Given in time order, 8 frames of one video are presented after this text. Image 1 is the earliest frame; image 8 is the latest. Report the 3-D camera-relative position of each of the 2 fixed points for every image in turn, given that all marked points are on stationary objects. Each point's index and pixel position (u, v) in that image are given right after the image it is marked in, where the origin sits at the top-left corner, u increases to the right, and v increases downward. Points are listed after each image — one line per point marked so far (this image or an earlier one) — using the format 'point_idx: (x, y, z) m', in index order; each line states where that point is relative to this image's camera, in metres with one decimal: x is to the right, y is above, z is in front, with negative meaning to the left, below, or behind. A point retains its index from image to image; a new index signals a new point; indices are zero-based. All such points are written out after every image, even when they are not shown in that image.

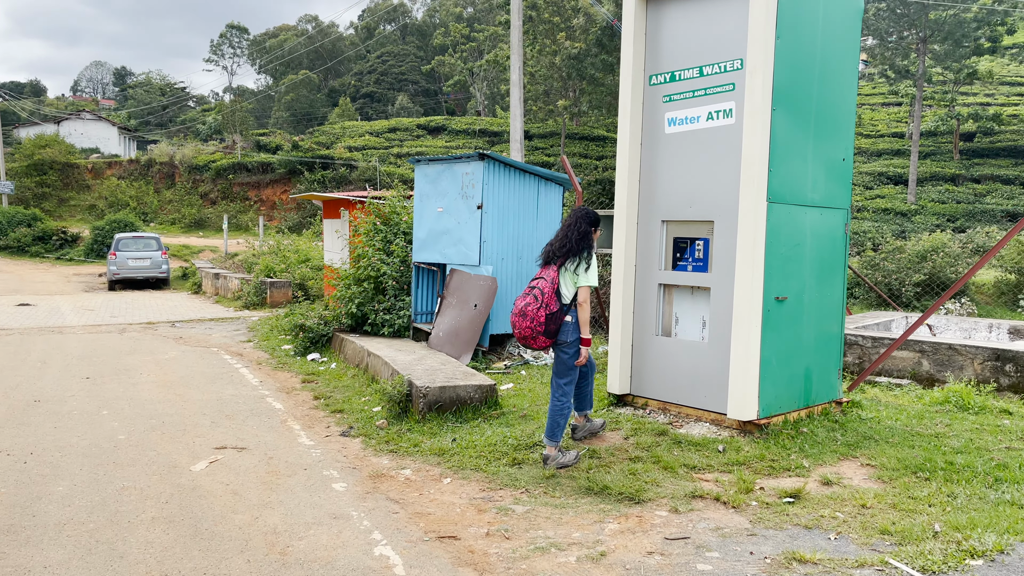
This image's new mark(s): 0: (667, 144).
0: (+1.0, +0.9, +5.2) m
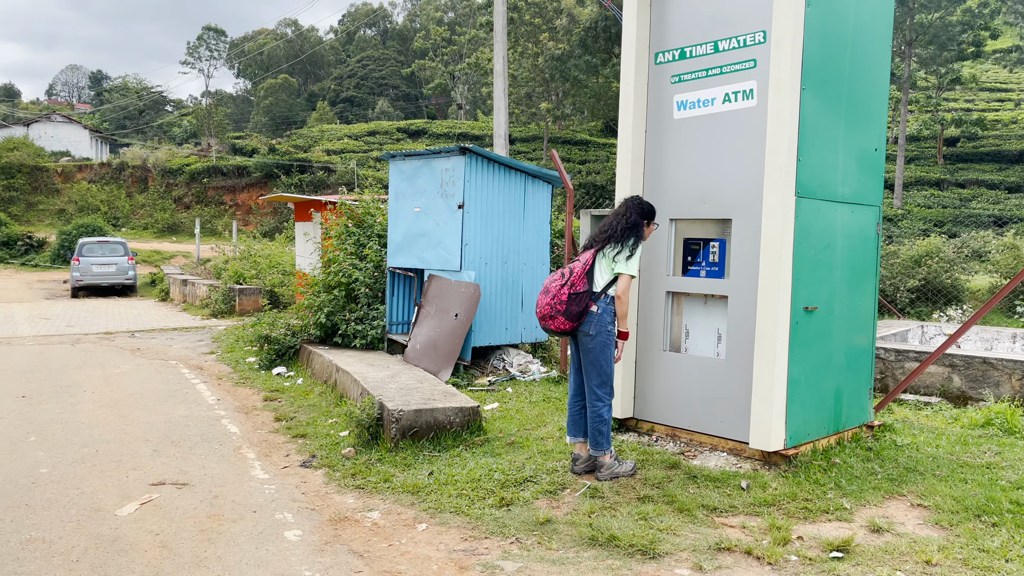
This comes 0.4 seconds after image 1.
0: (+0.9, +0.9, +4.6) m
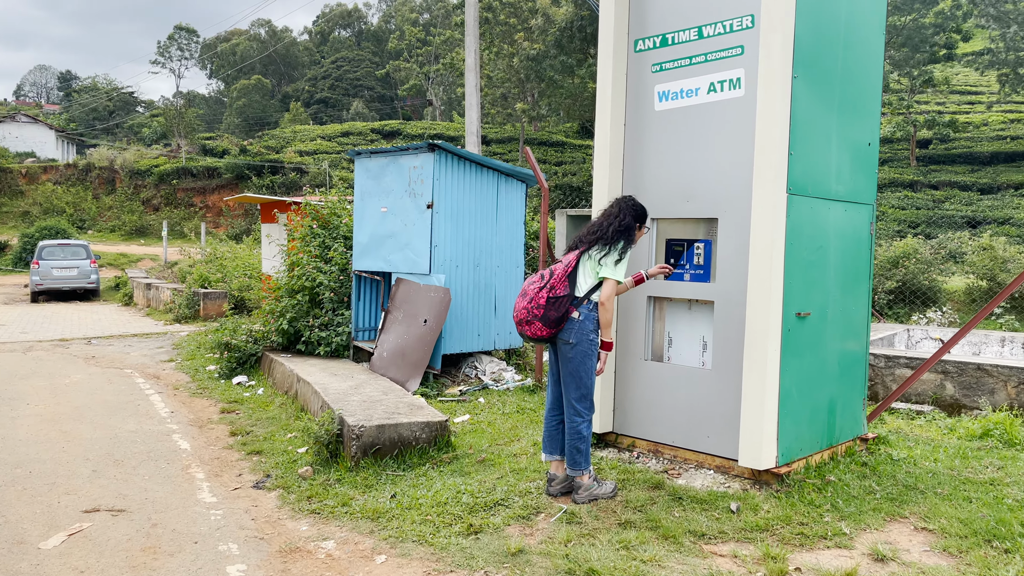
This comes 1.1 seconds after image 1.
0: (+0.8, +0.9, +4.3) m
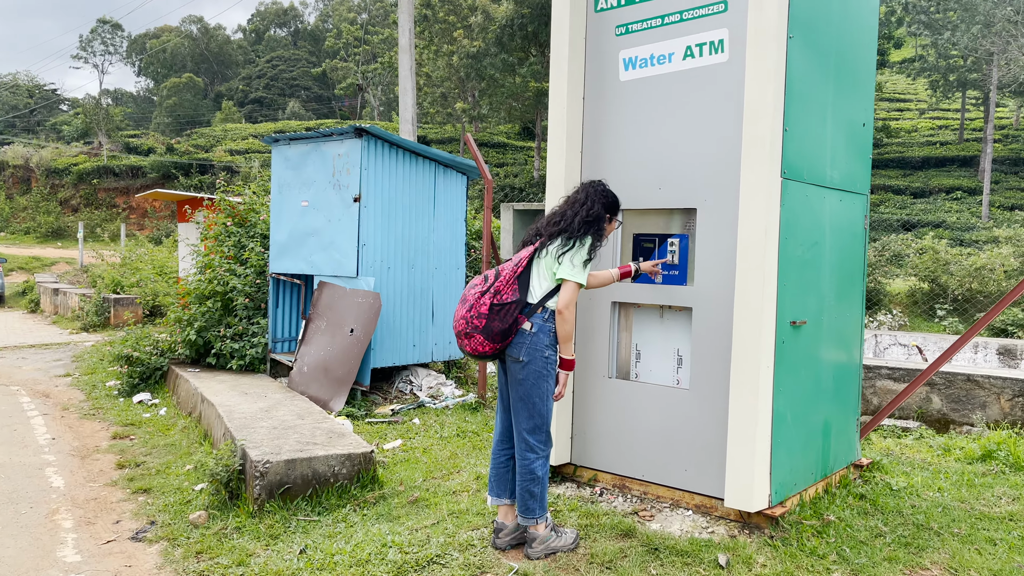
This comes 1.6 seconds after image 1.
0: (+0.5, +0.8, +3.6) m
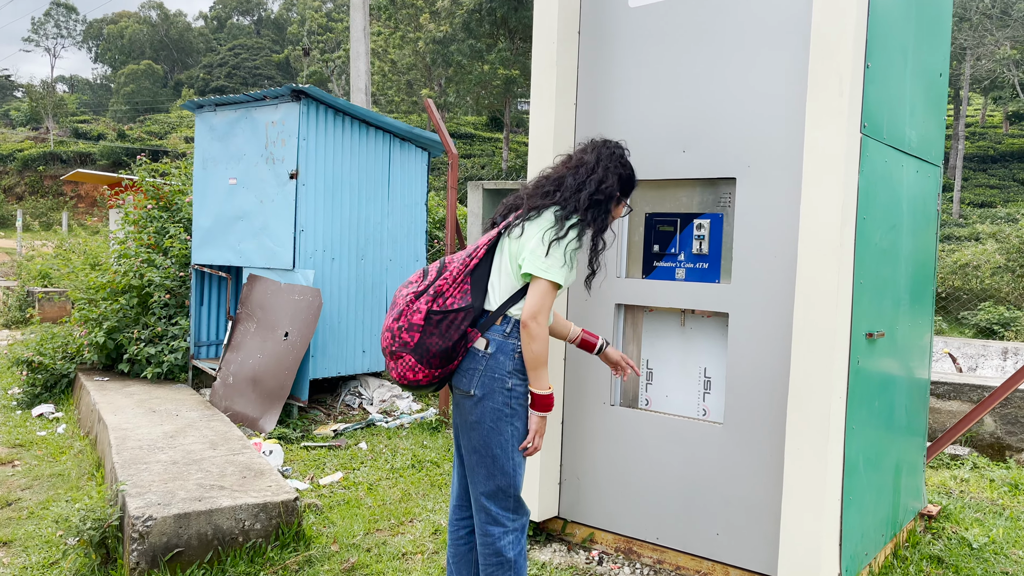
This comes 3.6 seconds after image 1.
0: (+0.4, +0.8, +2.7) m
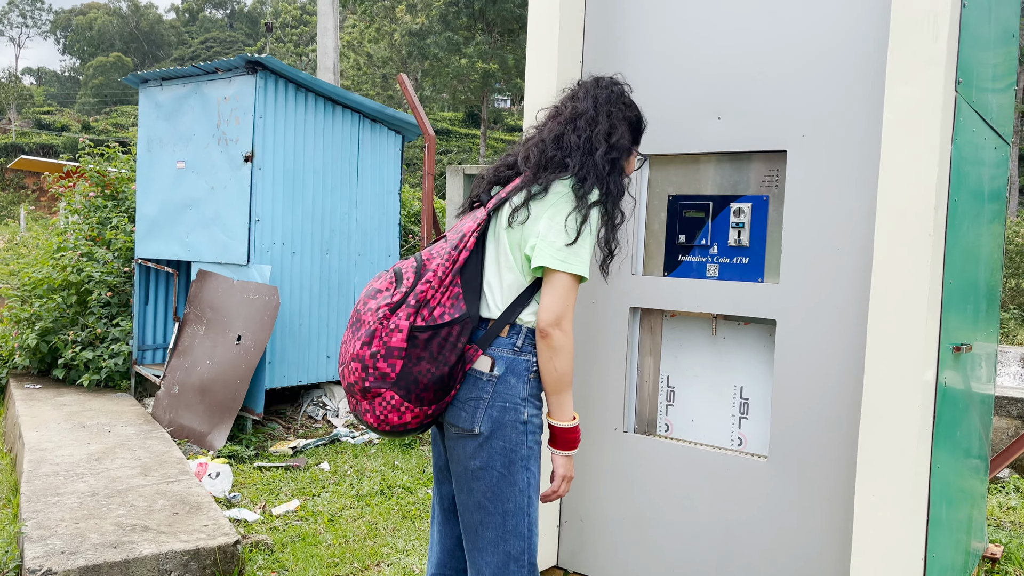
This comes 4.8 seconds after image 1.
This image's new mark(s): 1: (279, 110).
0: (+0.4, +0.8, +2.2) m
1: (-1.2, +0.9, +4.3) m
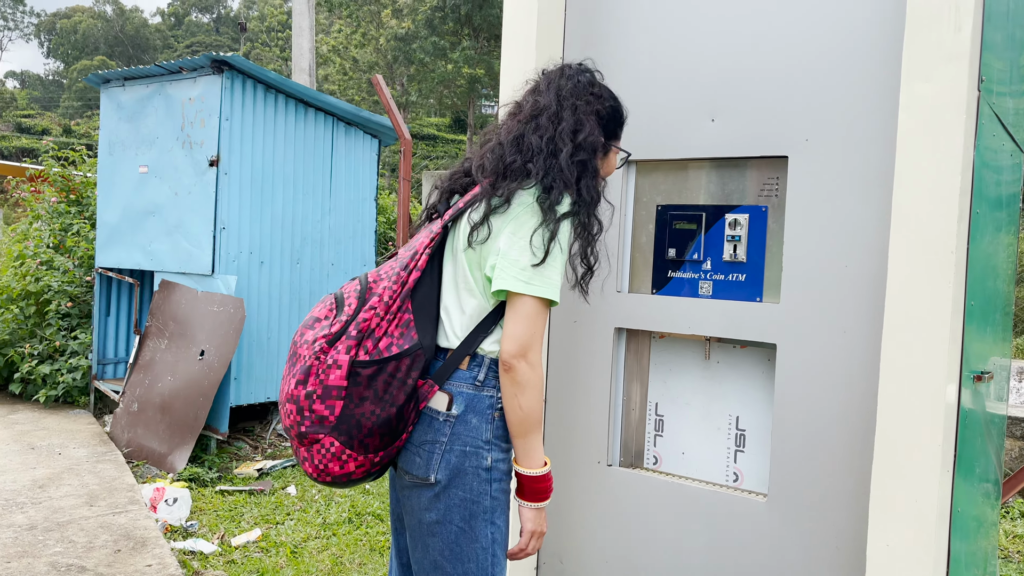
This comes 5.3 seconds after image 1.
0: (+0.3, +0.8, +2.0) m
1: (-1.3, +0.9, +4.1) m
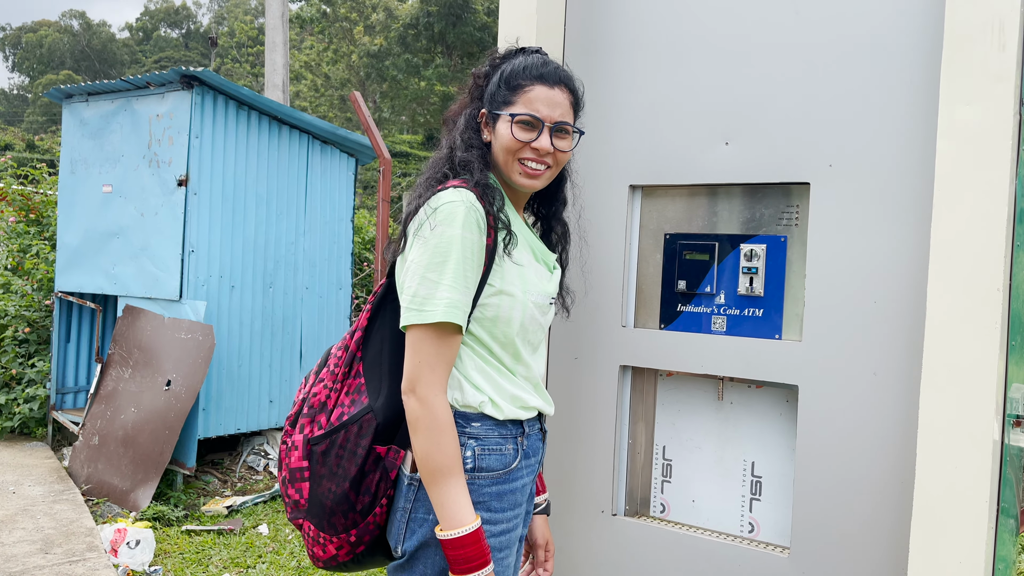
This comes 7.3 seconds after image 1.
0: (+0.3, +0.7, +1.8) m
1: (-1.4, +0.8, +3.9) m
